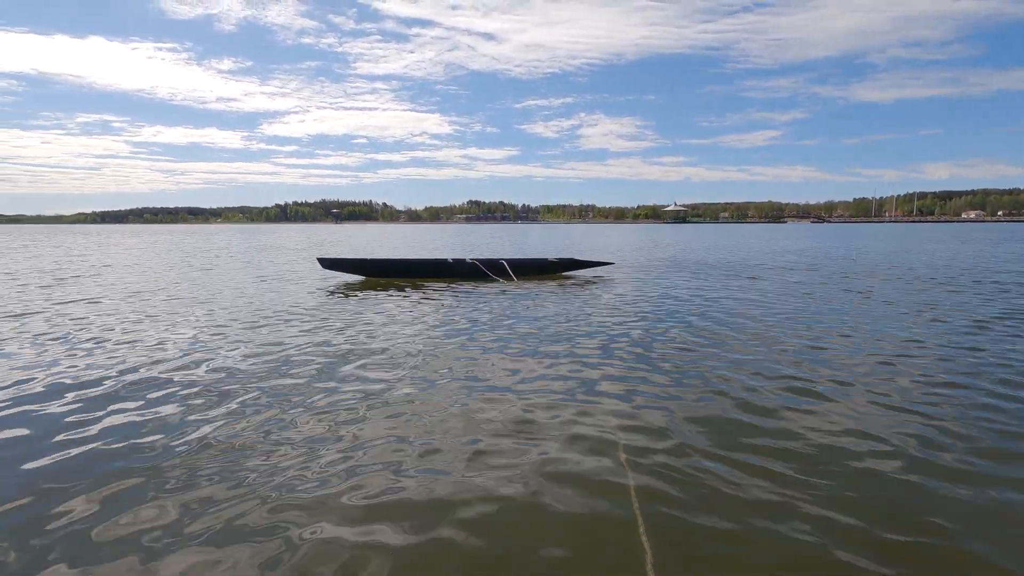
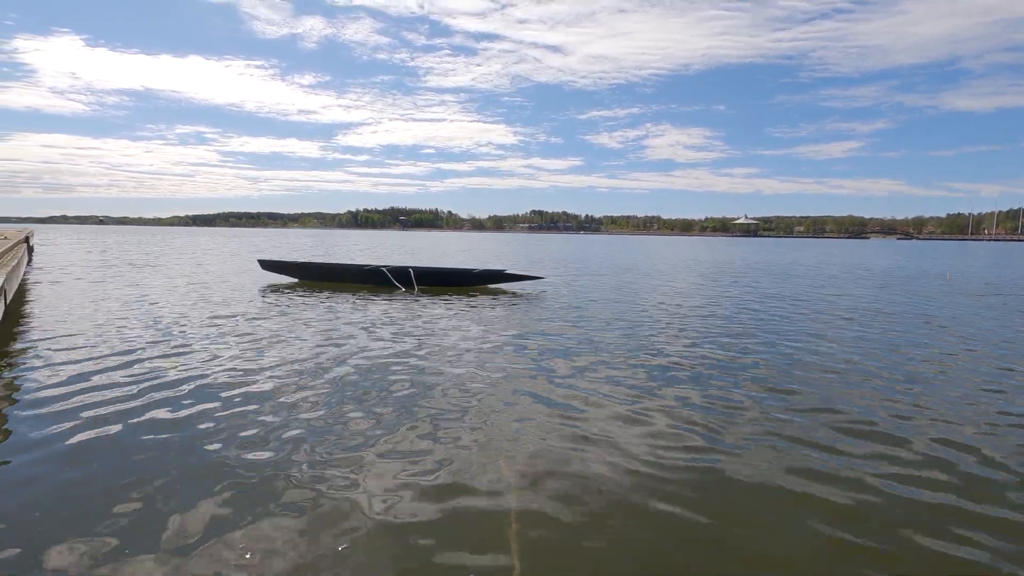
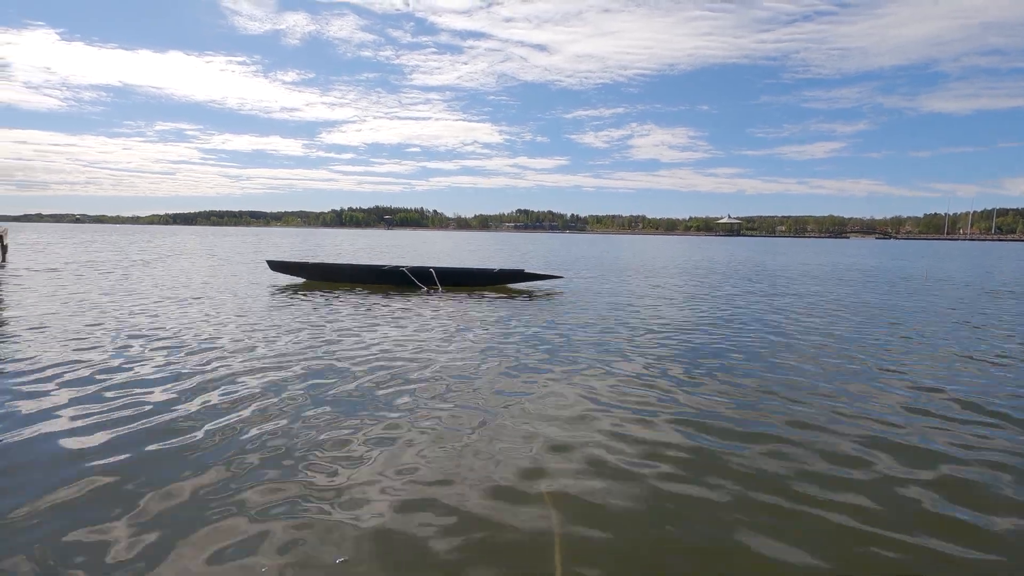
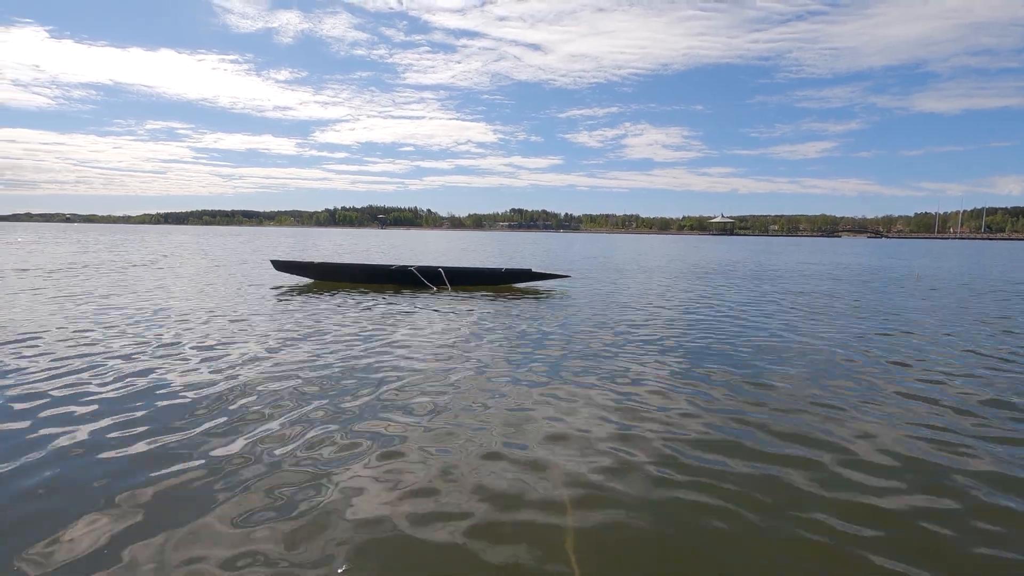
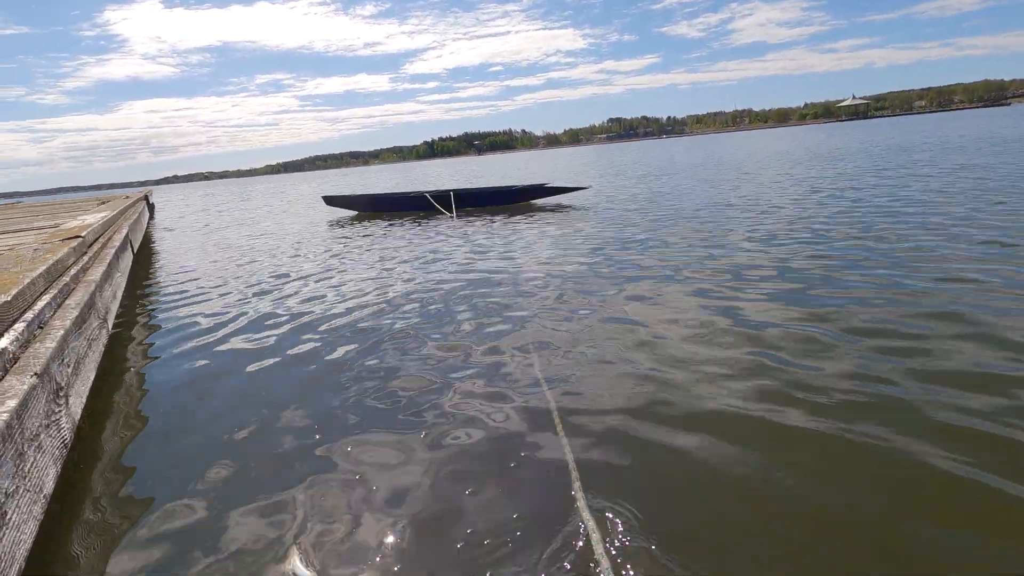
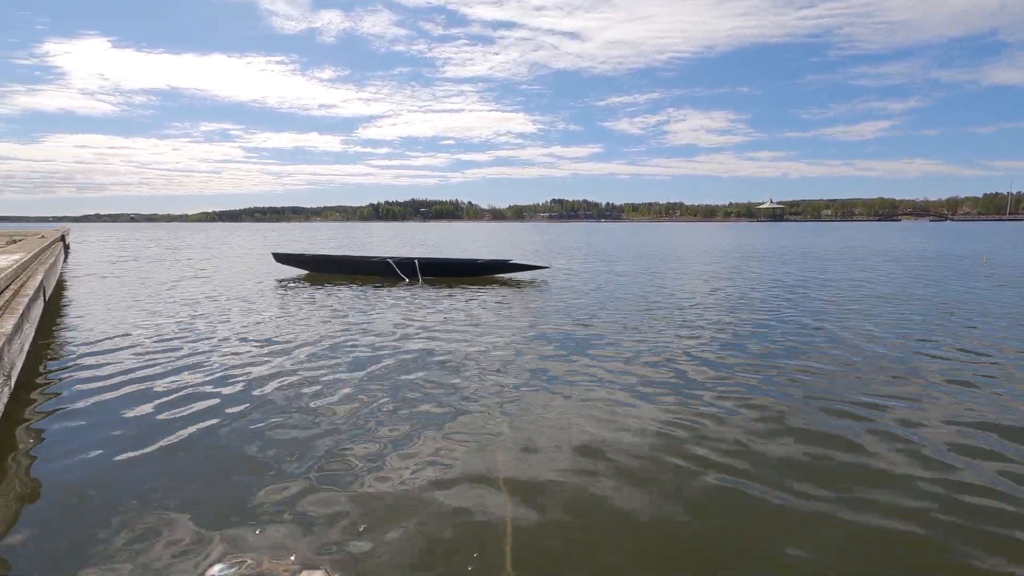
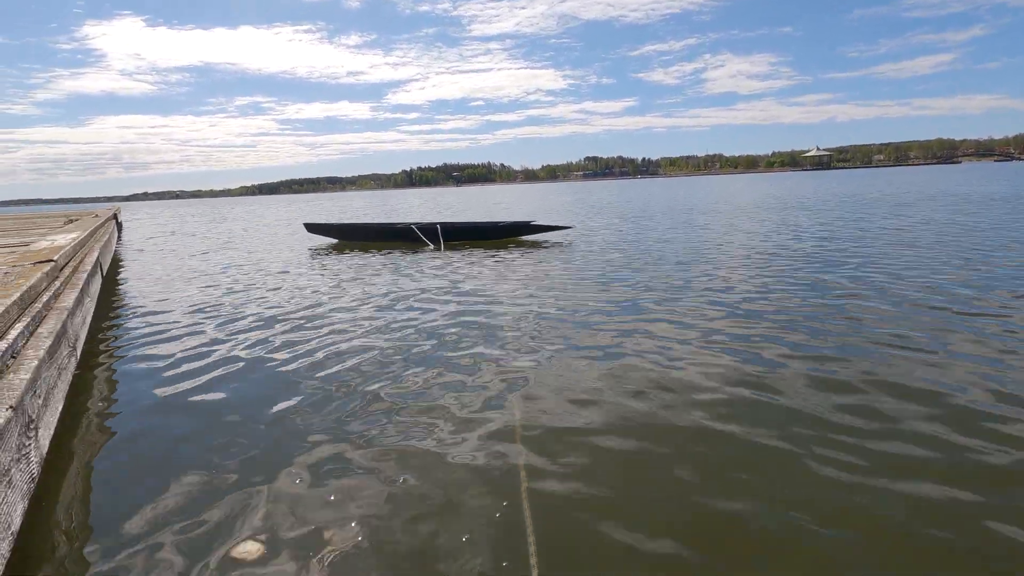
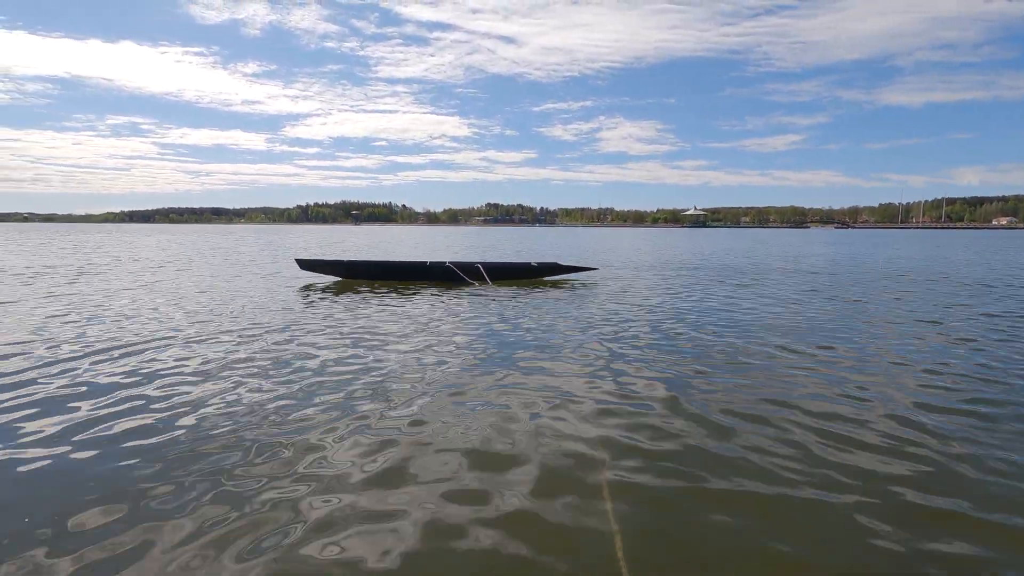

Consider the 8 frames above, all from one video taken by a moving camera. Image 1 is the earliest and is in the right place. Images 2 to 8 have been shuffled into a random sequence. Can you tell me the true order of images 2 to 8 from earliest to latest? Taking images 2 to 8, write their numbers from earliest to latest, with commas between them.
8, 4, 3, 2, 6, 7, 5
